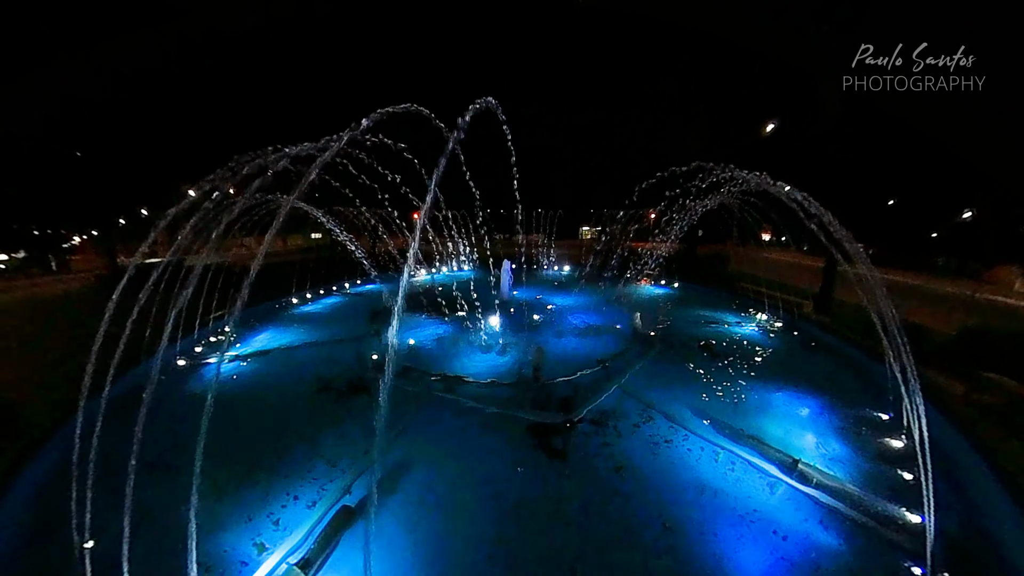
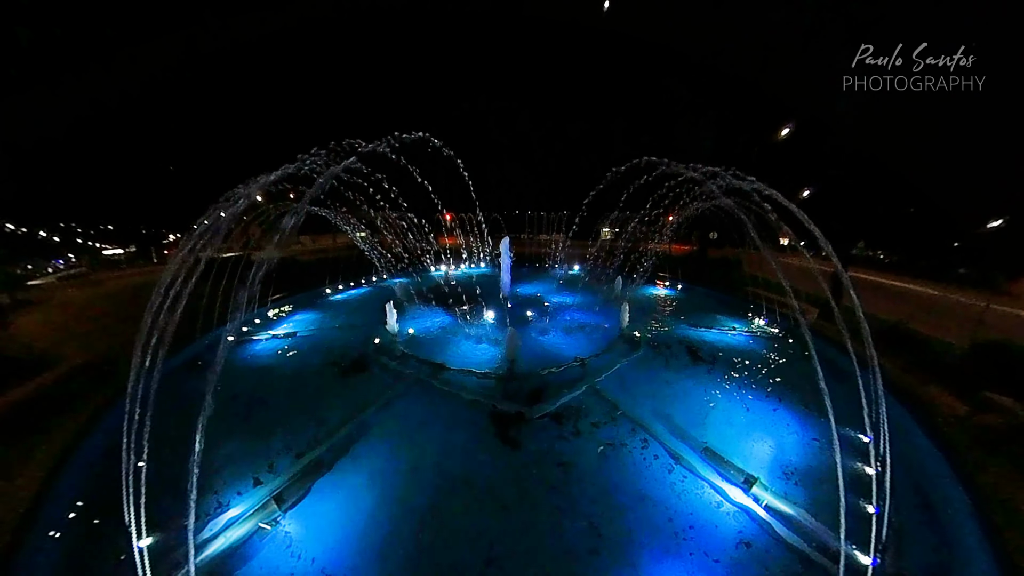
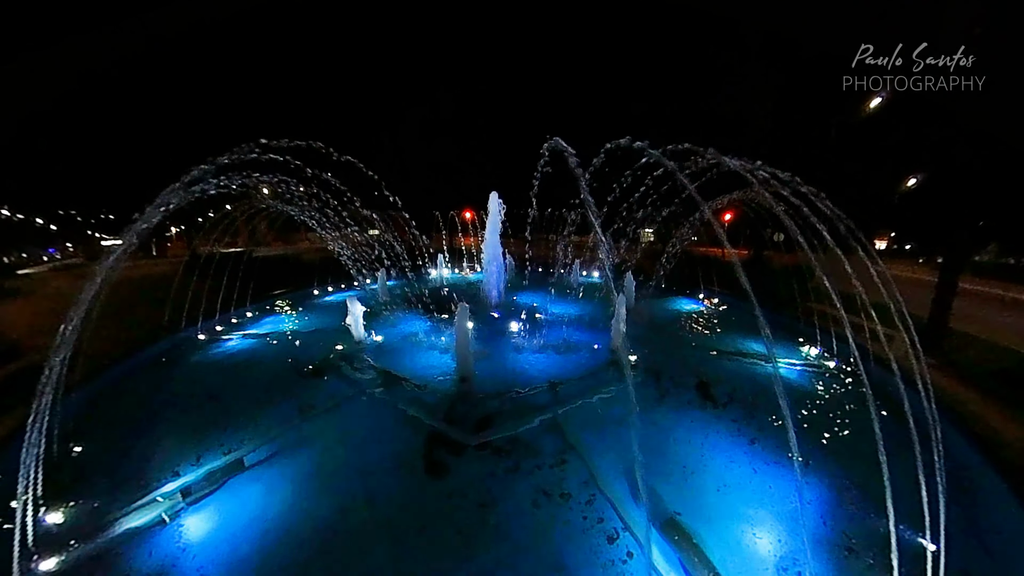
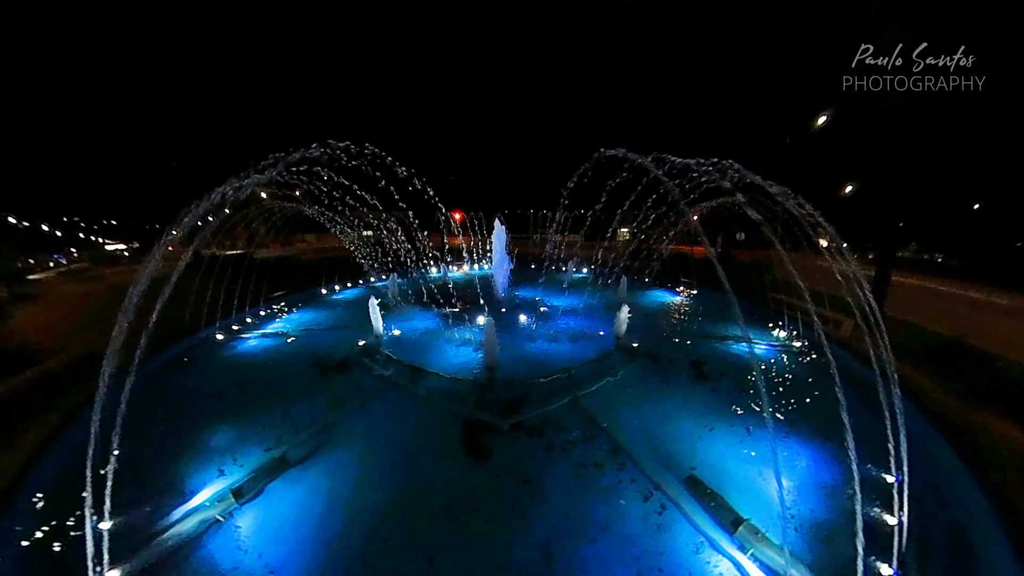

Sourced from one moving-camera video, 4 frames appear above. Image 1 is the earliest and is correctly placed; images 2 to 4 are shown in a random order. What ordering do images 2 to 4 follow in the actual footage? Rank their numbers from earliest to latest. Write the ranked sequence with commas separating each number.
2, 4, 3
